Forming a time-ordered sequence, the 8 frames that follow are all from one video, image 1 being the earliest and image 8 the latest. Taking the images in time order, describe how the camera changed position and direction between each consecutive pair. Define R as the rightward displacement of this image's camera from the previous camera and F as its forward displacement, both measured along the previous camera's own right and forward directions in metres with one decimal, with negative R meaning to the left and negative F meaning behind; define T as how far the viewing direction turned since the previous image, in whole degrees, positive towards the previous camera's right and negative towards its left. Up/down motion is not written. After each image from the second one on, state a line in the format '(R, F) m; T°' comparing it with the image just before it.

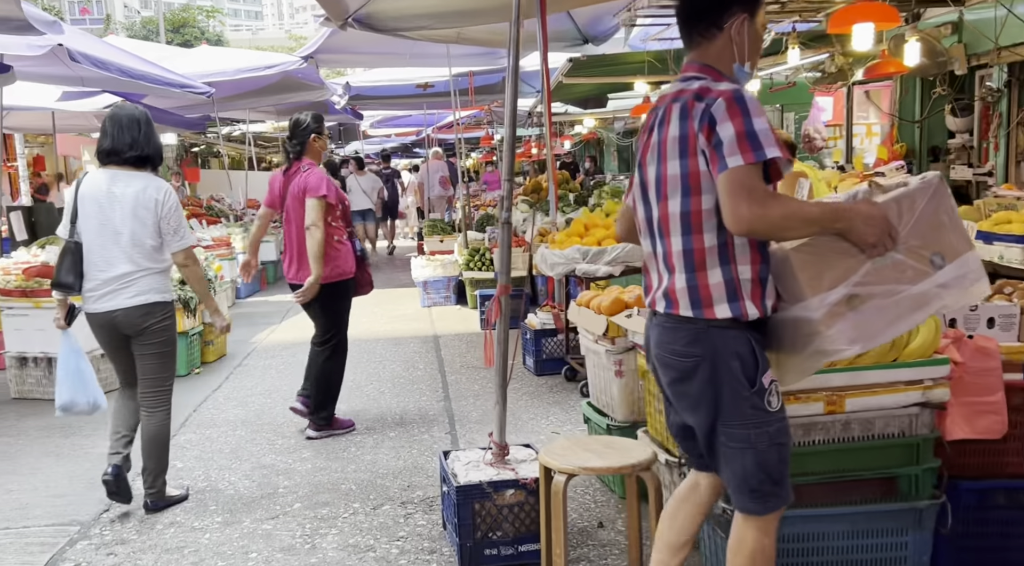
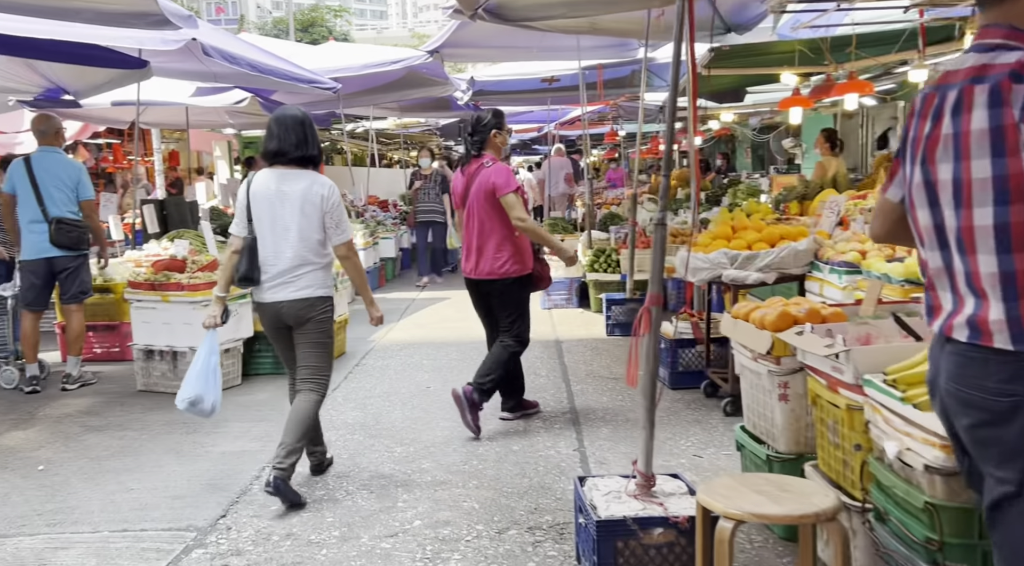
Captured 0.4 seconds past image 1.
(-0.1, +0.4) m; -7°
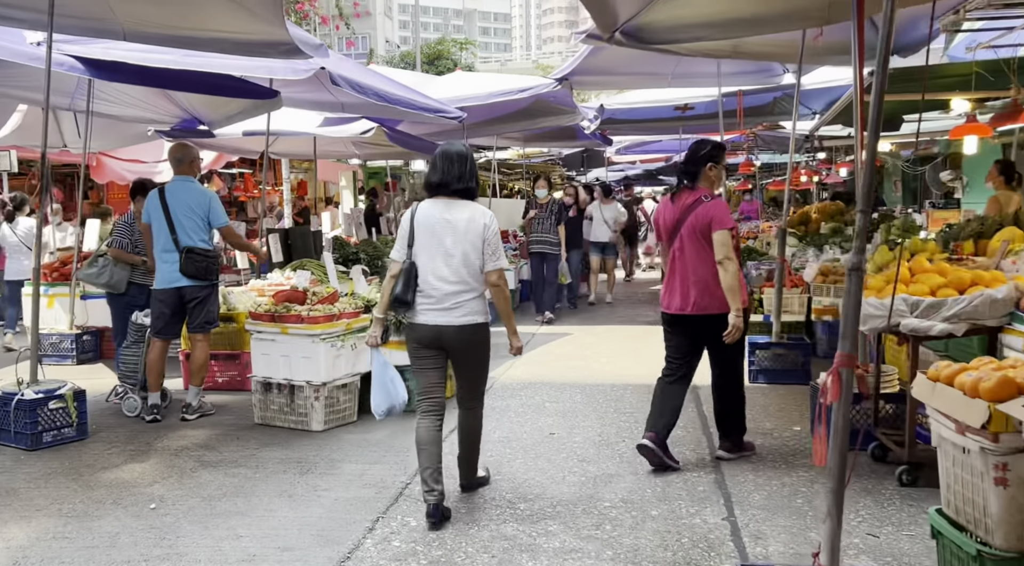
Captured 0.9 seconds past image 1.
(-0.1, +0.4) m; -7°
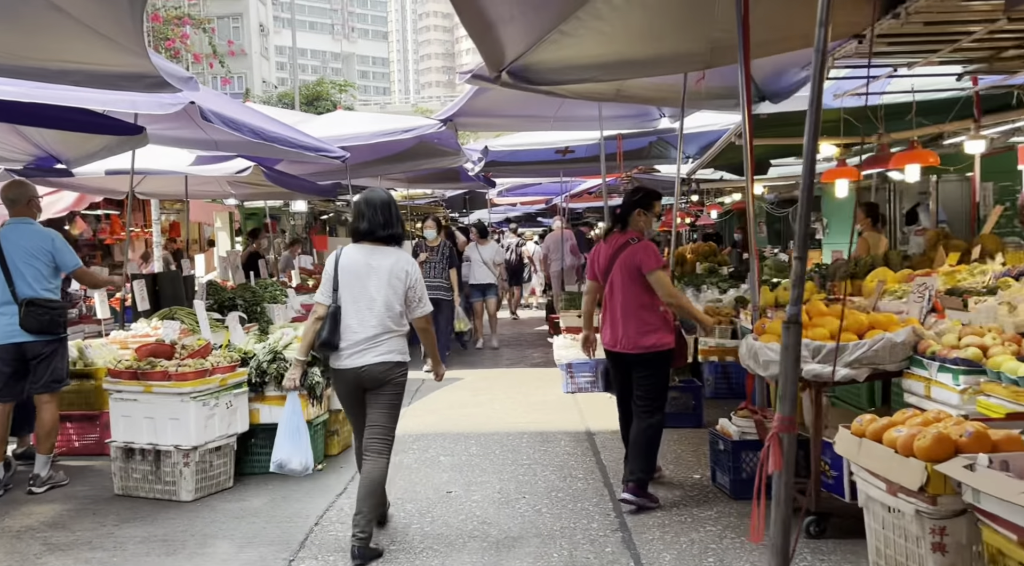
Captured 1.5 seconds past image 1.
(0.0, +0.3) m; +7°
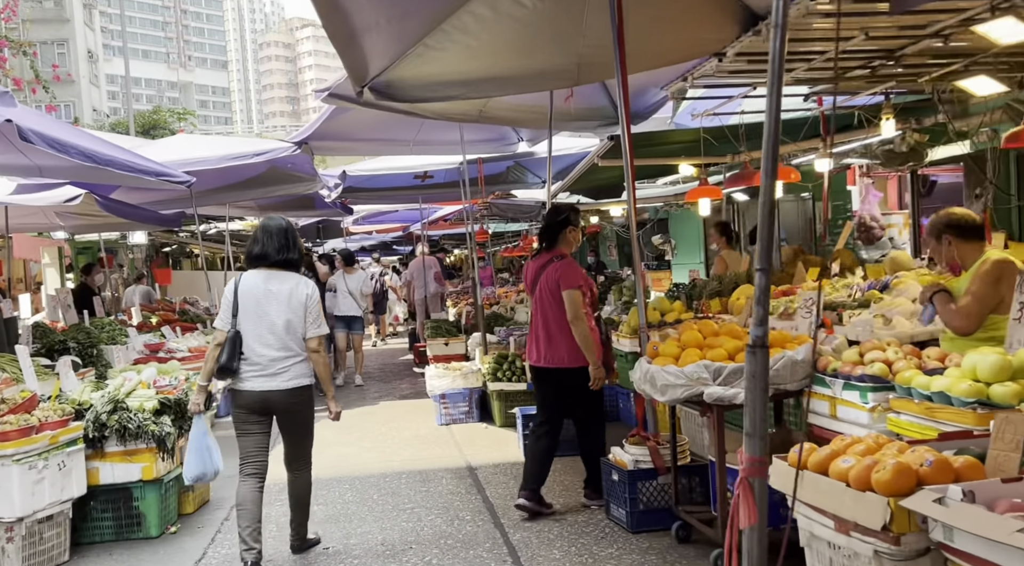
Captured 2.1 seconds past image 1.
(-0.1, +0.4) m; +9°
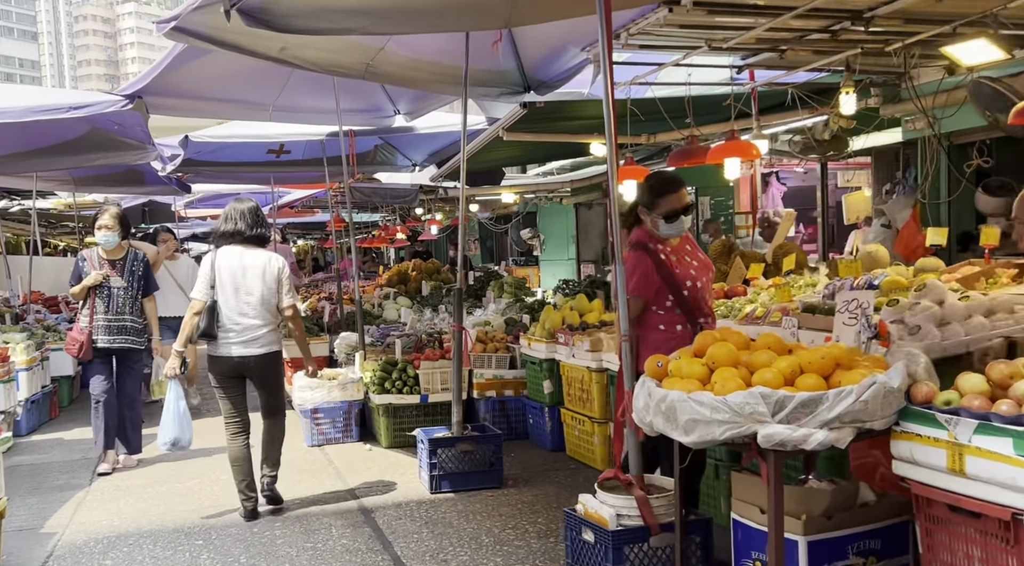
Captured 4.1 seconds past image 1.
(-0.4, +1.5) m; +10°
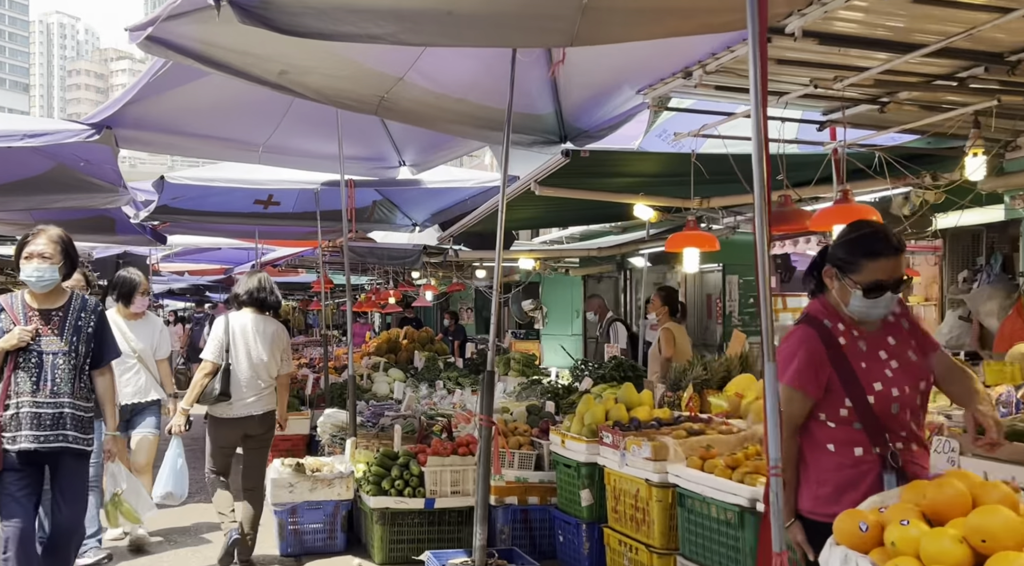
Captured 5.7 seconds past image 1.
(-0.3, +1.3) m; +1°
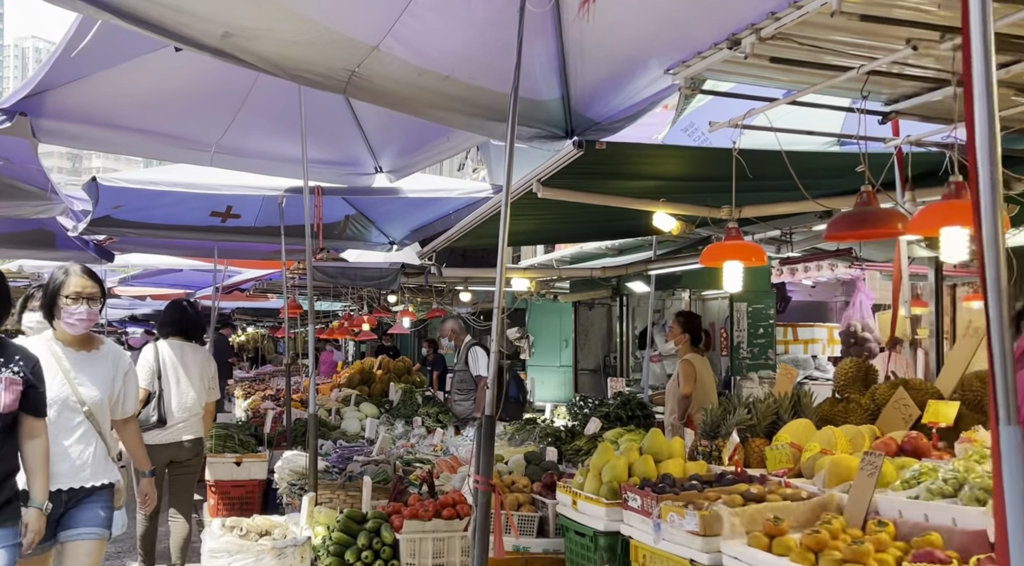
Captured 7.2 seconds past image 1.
(-0.1, +1.2) m; +1°
